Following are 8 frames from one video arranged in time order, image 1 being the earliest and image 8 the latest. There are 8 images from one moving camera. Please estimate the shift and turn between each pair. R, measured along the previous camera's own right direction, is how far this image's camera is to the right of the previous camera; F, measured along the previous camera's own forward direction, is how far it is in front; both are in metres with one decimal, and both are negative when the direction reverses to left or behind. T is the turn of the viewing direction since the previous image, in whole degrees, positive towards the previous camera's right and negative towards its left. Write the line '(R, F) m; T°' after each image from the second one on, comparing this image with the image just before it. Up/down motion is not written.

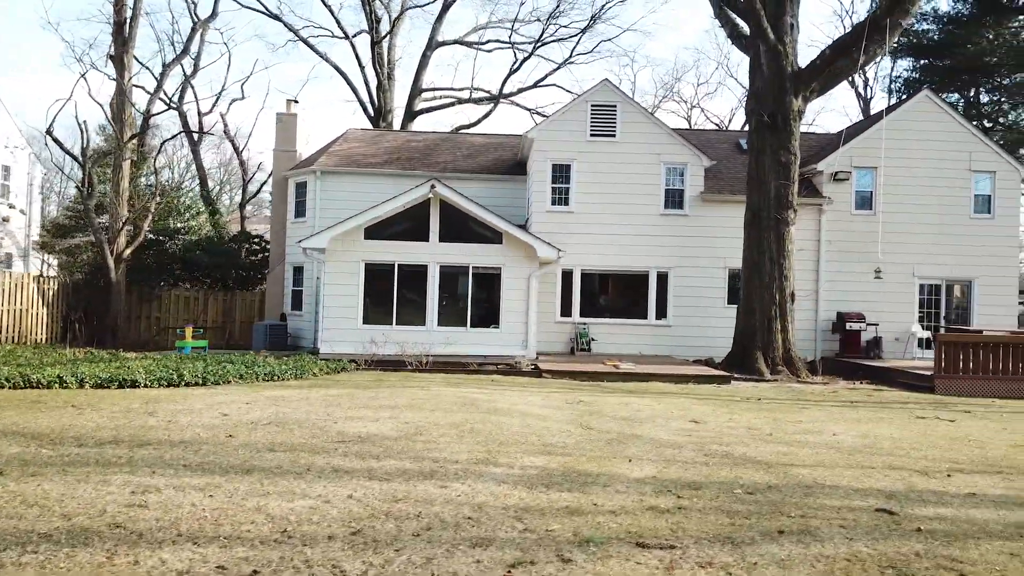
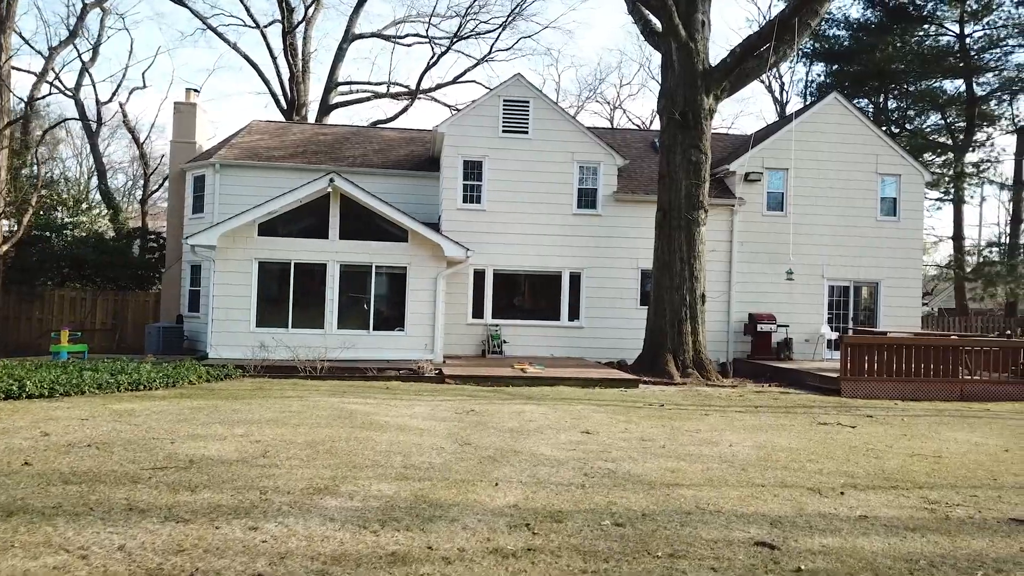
(+0.5, +0.6) m; +5°
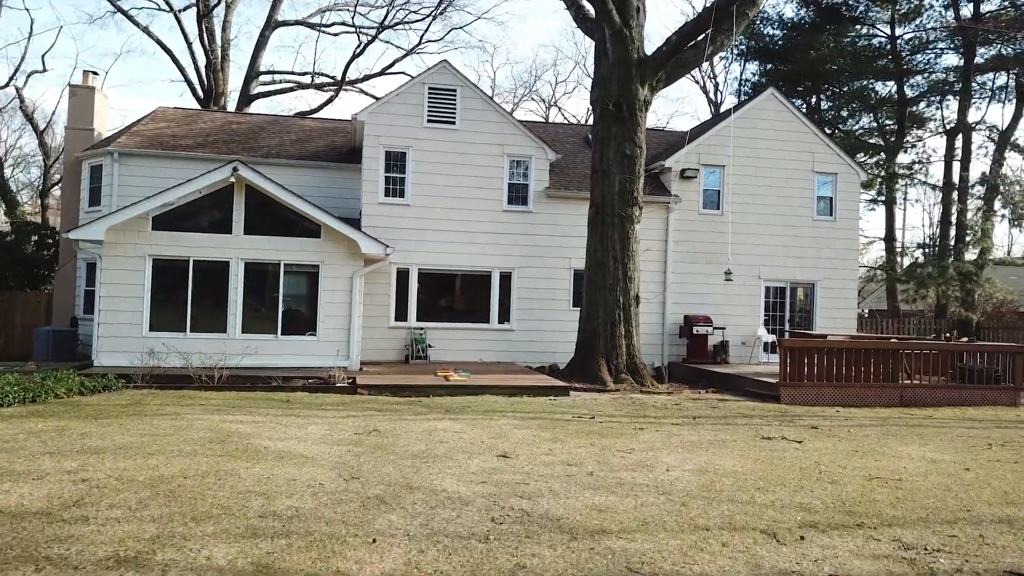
(+0.2, +1.0) m; +5°
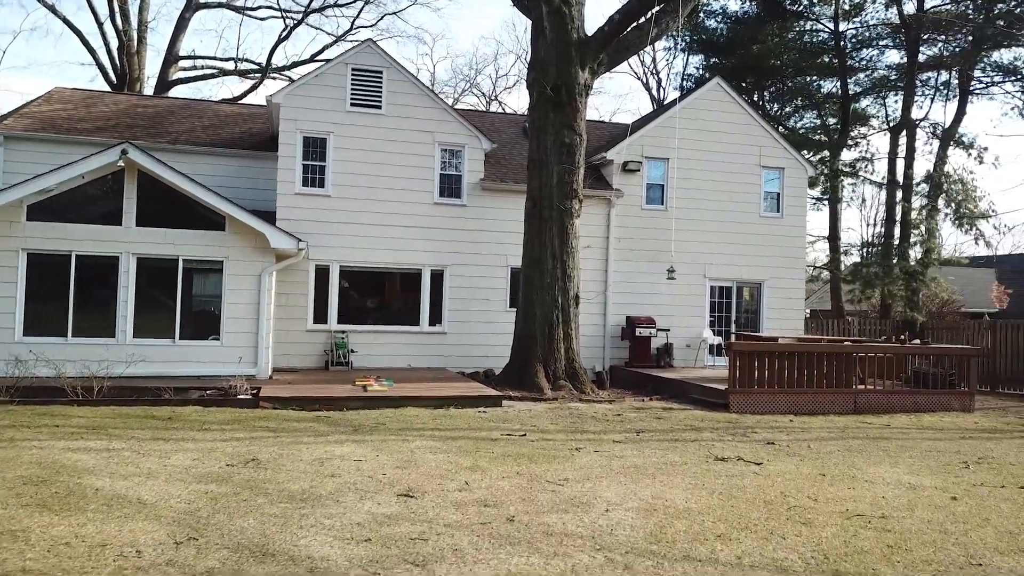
(+0.2, +1.1) m; +4°
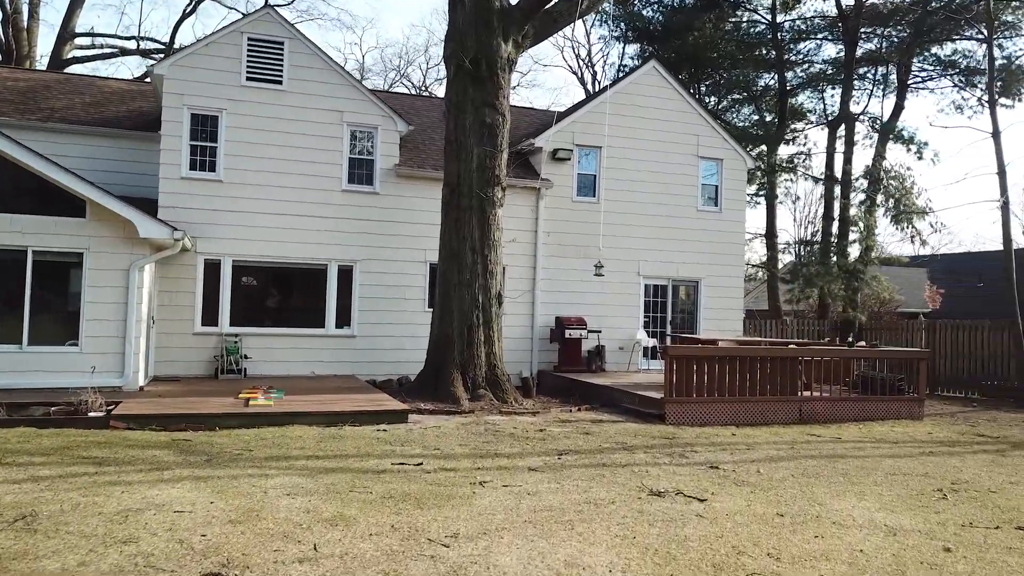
(+0.3, +1.3) m; +5°
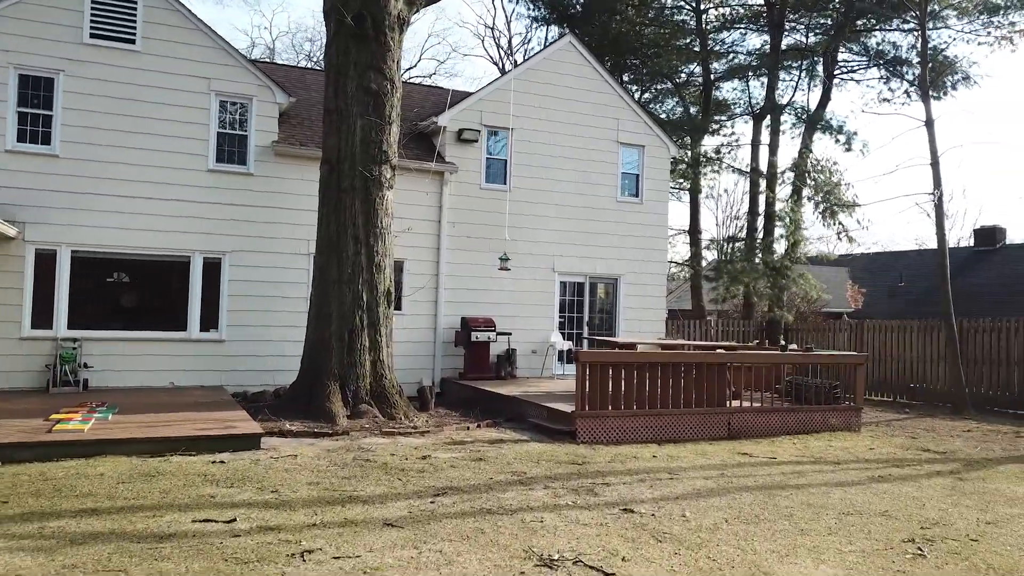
(+0.5, +1.5) m; +5°
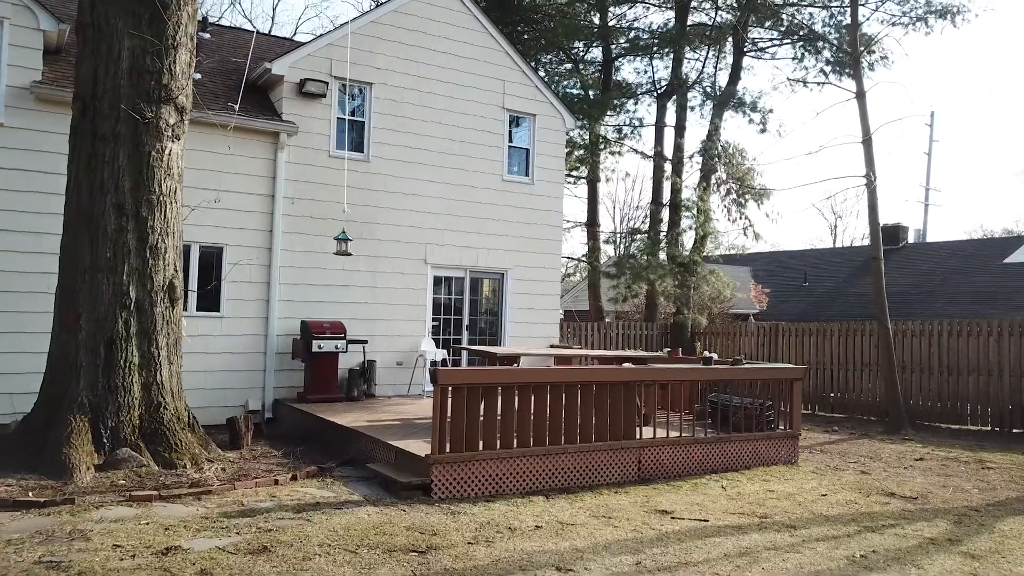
(+0.5, +2.5) m; +7°
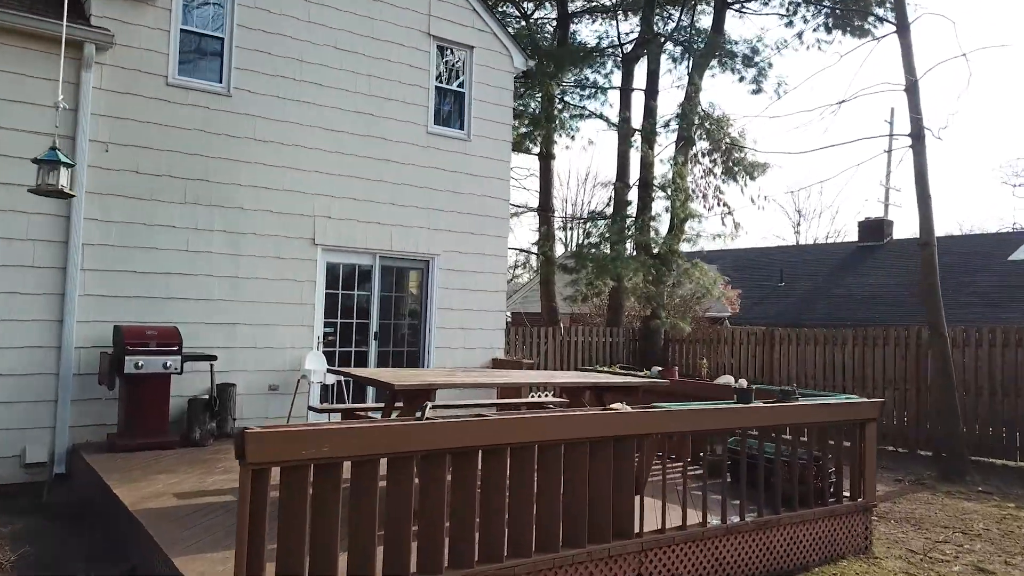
(+0.2, +3.1) m; +4°
